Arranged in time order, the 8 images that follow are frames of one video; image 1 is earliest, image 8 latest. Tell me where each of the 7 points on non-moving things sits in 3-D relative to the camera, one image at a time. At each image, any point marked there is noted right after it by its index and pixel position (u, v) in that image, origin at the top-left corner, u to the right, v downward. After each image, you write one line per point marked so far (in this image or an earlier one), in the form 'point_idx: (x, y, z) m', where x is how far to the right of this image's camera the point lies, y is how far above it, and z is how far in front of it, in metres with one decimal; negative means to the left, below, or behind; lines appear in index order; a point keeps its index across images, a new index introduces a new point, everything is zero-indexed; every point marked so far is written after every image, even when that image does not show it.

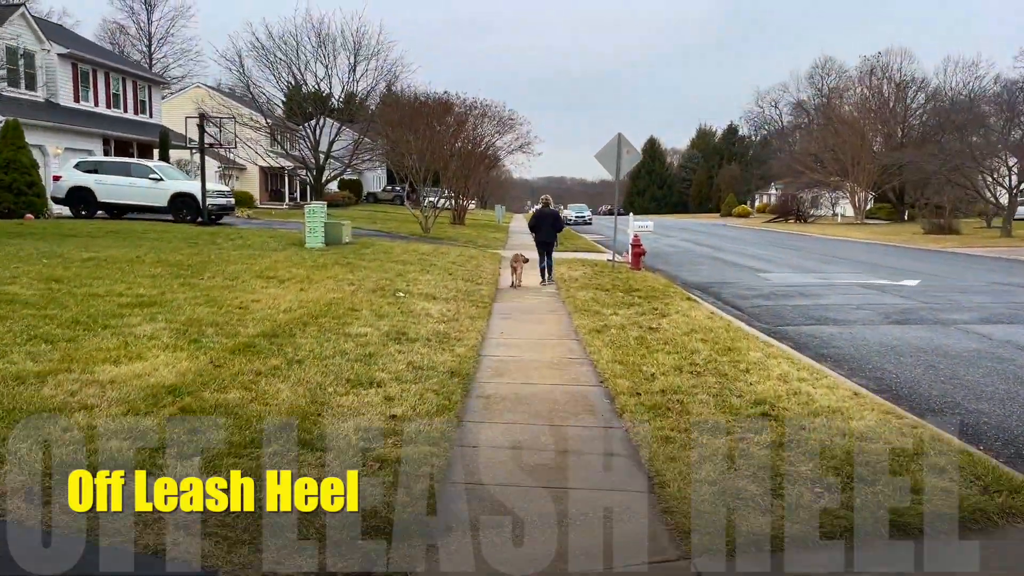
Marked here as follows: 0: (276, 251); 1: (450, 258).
0: (-4.7, +0.7, +14.6) m
1: (-1.2, +0.6, +15.7) m
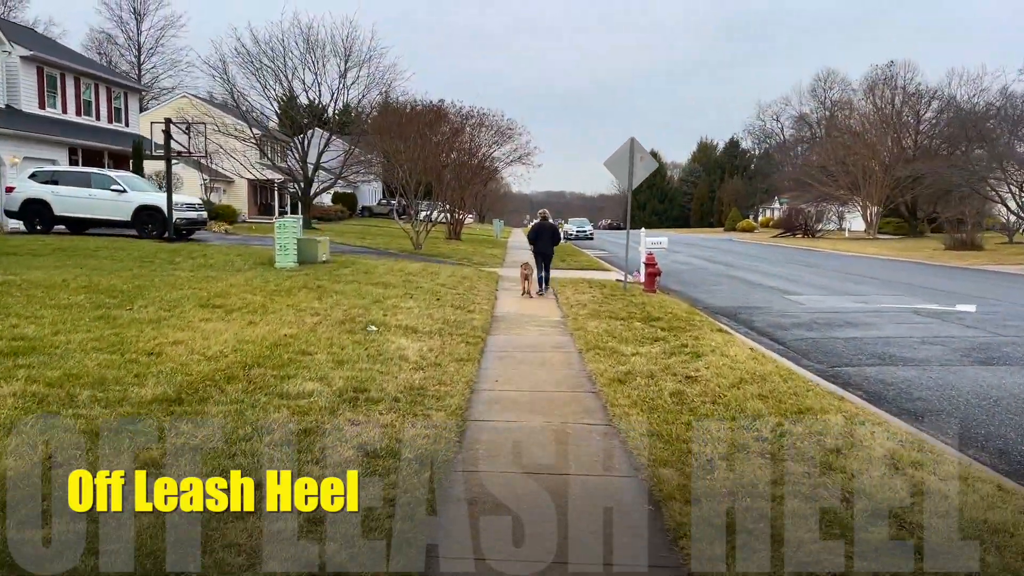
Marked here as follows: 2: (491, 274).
0: (-4.8, +0.3, +12.8) m
1: (-1.2, +0.1, +13.8) m
2: (-0.5, +0.4, +17.3) m
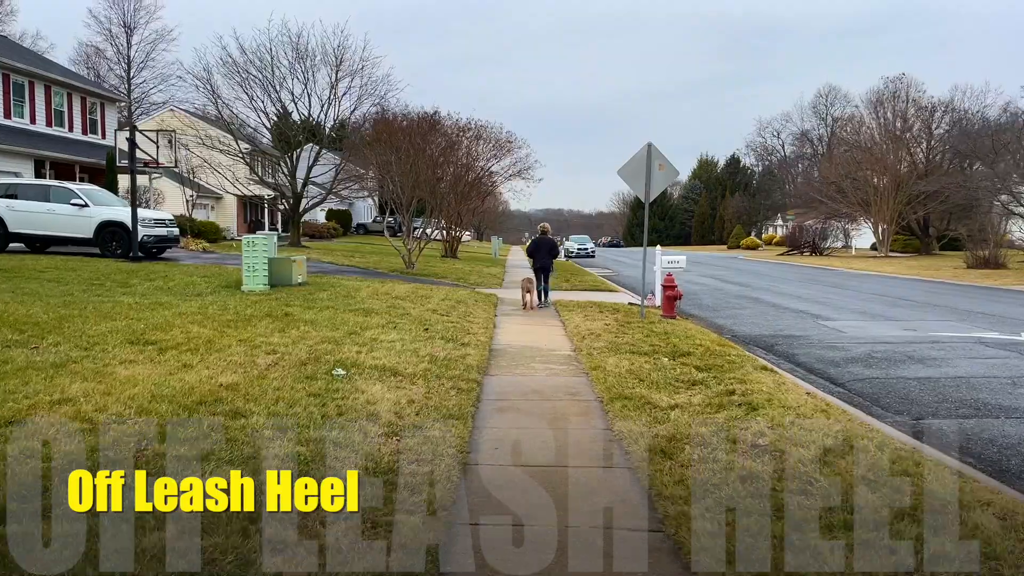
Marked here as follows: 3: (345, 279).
0: (-4.8, -0.1, +11.1) m
1: (-1.2, -0.3, +12.1) m
2: (-0.5, -0.2, +15.6) m
3: (-3.5, +0.2, +15.0) m
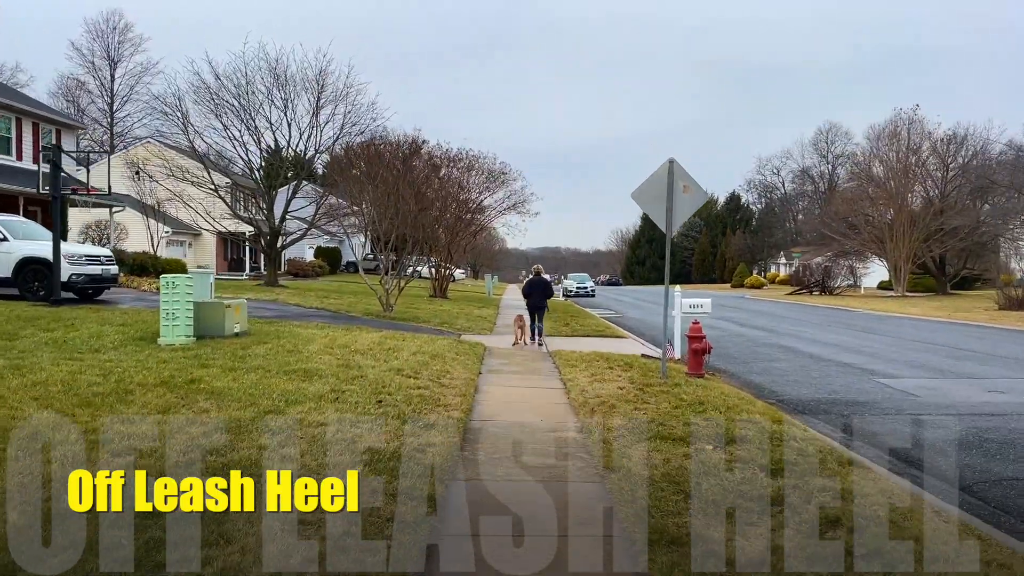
0: (-4.9, -0.7, +8.5) m
1: (-1.4, -1.0, +9.6) m
2: (-0.7, -1.0, +13.0) m
3: (-3.7, -0.7, +12.5) m
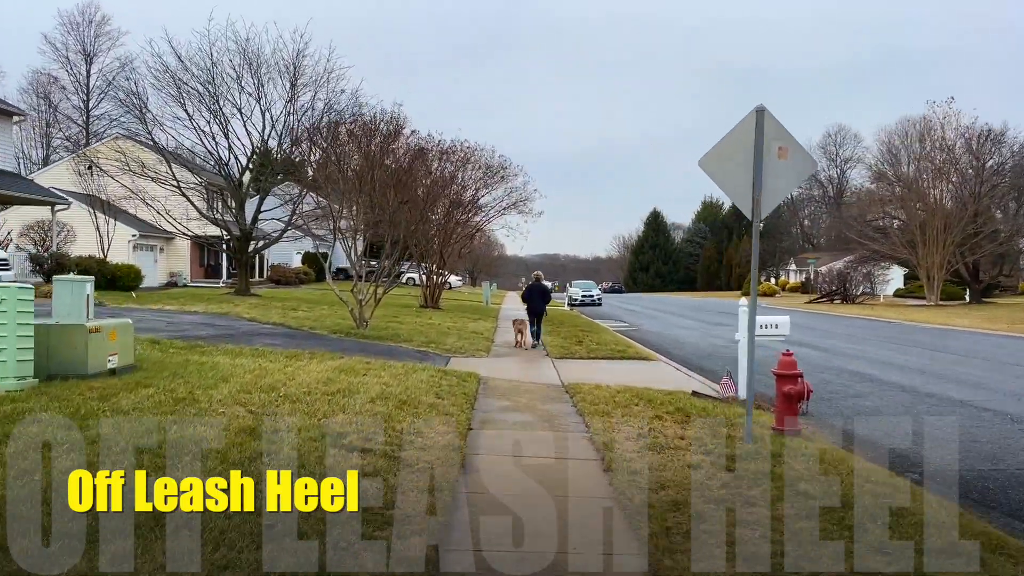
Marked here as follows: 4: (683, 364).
0: (-4.9, -0.9, +5.2) m
1: (-1.3, -1.1, +6.3) m
2: (-0.6, -1.2, +9.7) m
3: (-3.6, -0.8, +9.2) m
4: (+3.4, -1.5, +14.5) m
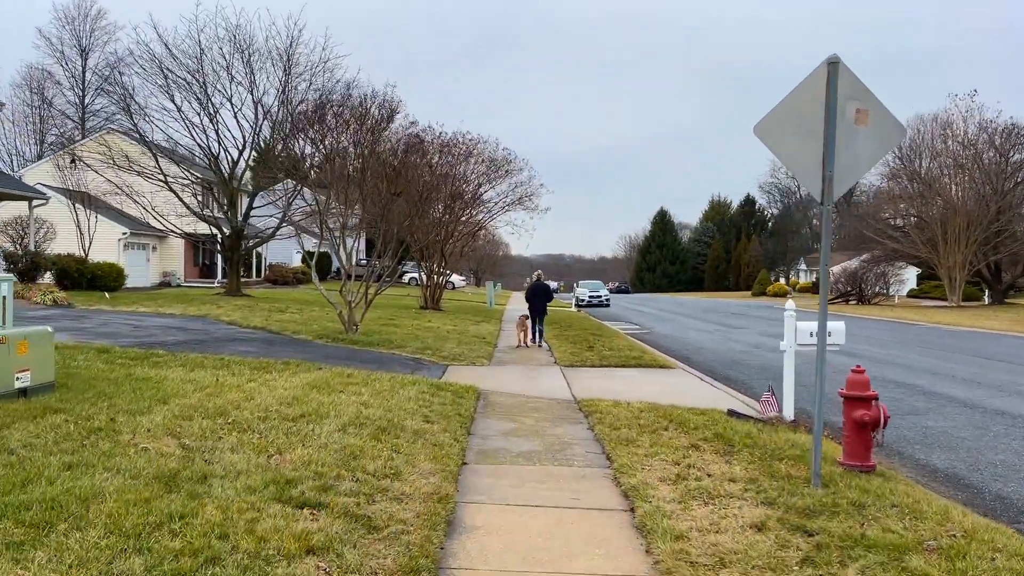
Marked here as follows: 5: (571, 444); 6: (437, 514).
0: (-4.8, -0.9, +3.9) m
1: (-1.3, -1.1, +4.9) m
2: (-0.6, -1.2, +8.4) m
3: (-3.6, -0.8, +7.8) m
4: (+3.5, -1.5, +13.1) m
5: (+0.5, -1.4, +6.5) m
6: (-0.4, -1.3, +4.3) m
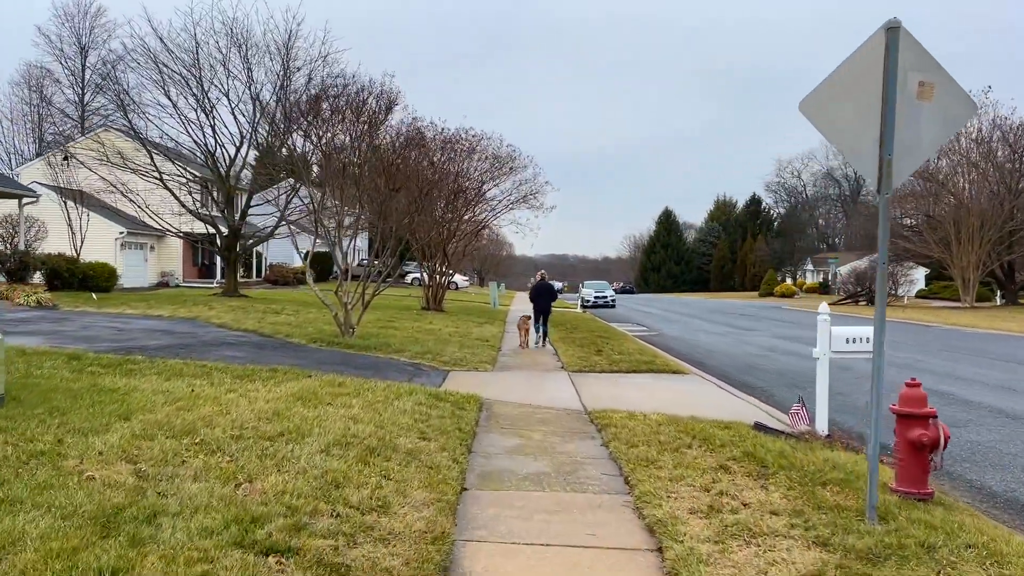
0: (-4.8, -0.9, +3.2) m
1: (-1.3, -1.2, +4.2) m
2: (-0.5, -1.2, +7.7) m
3: (-3.5, -0.8, +7.2) m
4: (+3.5, -1.5, +12.4) m
5: (+0.6, -1.4, +5.8) m
6: (-0.4, -1.3, +3.6) m
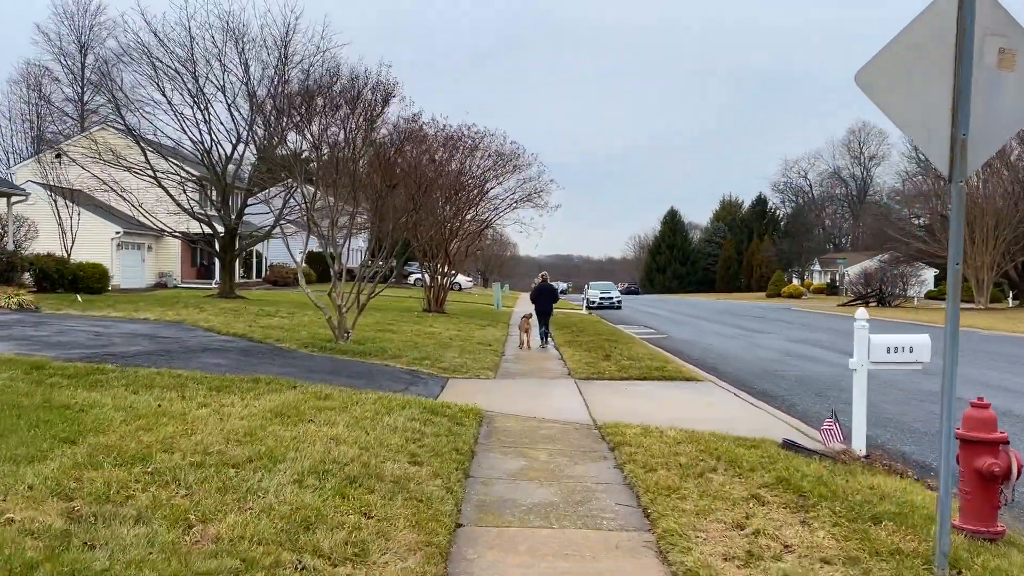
0: (-4.8, -0.9, +2.6) m
1: (-1.3, -1.2, +3.6) m
2: (-0.5, -1.2, +7.0) m
3: (-3.5, -0.9, +6.5) m
4: (+3.6, -1.6, +11.7) m
5: (+0.6, -1.4, +5.1) m
6: (-0.4, -1.4, +2.9) m
